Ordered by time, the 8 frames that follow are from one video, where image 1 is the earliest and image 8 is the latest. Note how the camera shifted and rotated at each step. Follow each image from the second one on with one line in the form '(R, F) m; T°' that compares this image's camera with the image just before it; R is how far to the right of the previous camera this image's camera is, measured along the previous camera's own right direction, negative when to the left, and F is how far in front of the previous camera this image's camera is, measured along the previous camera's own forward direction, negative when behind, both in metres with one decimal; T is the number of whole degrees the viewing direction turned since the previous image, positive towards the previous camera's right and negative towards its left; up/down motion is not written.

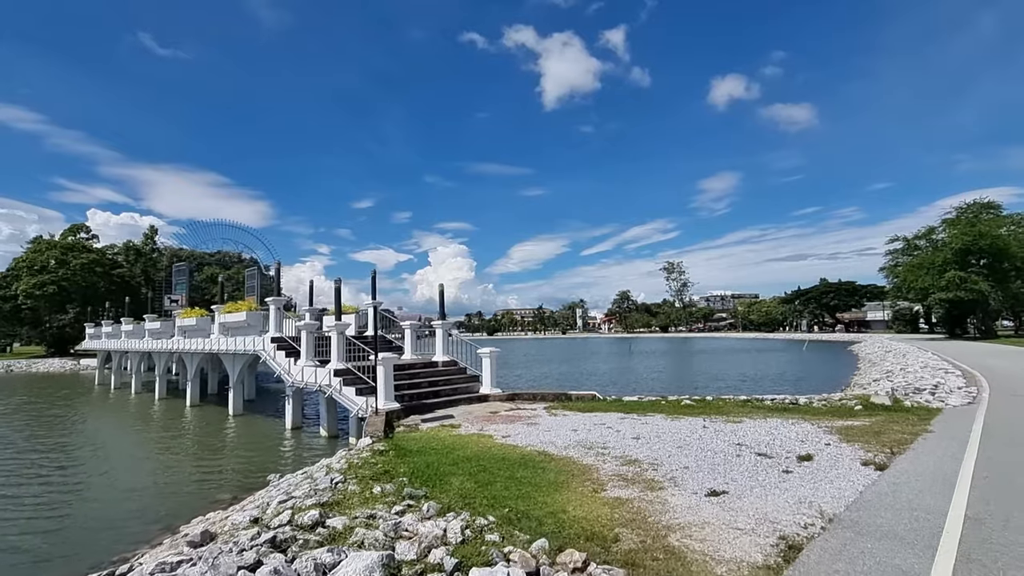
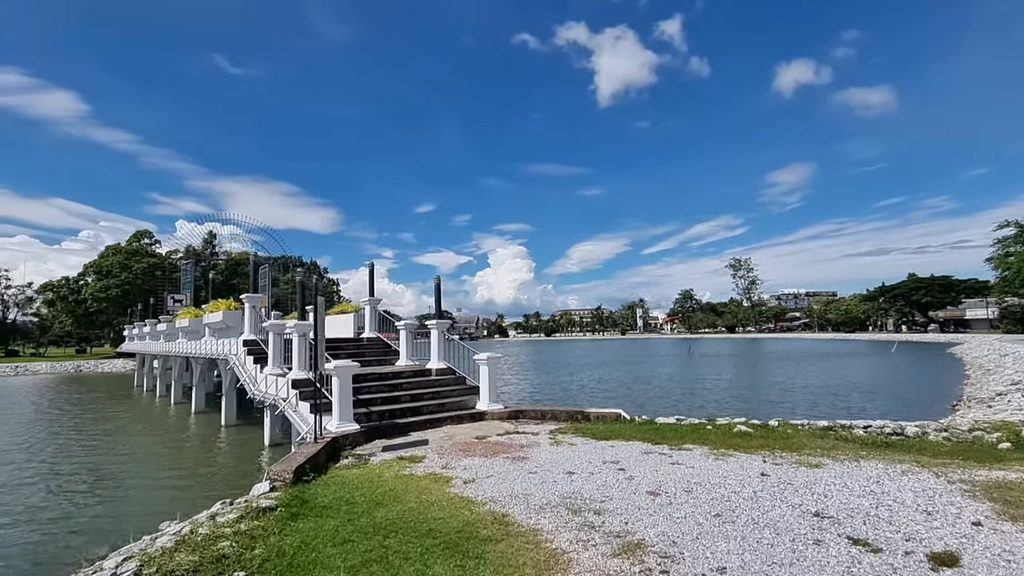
(+1.2, +2.7) m; -7°
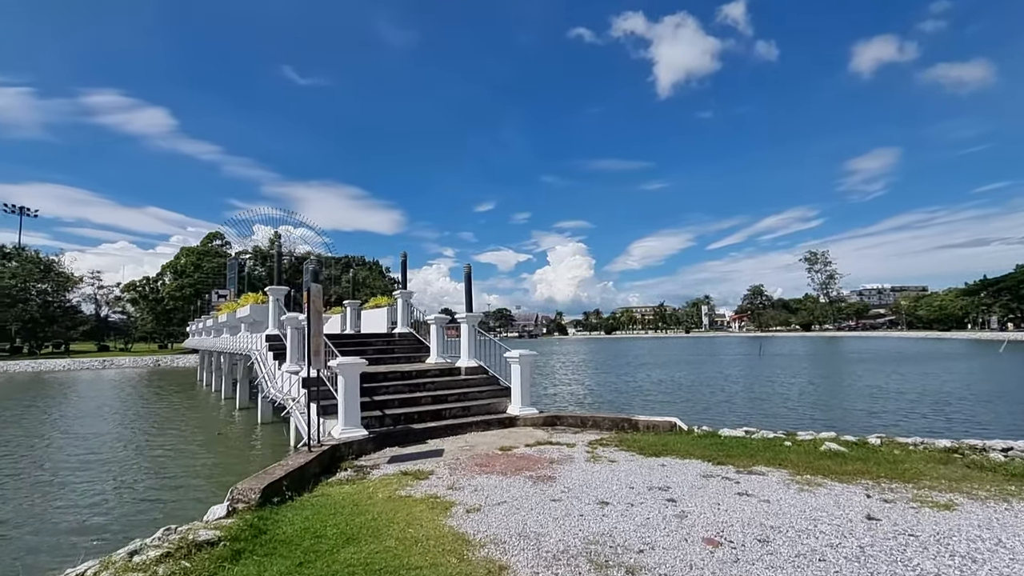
(+0.4, +1.4) m; -7°
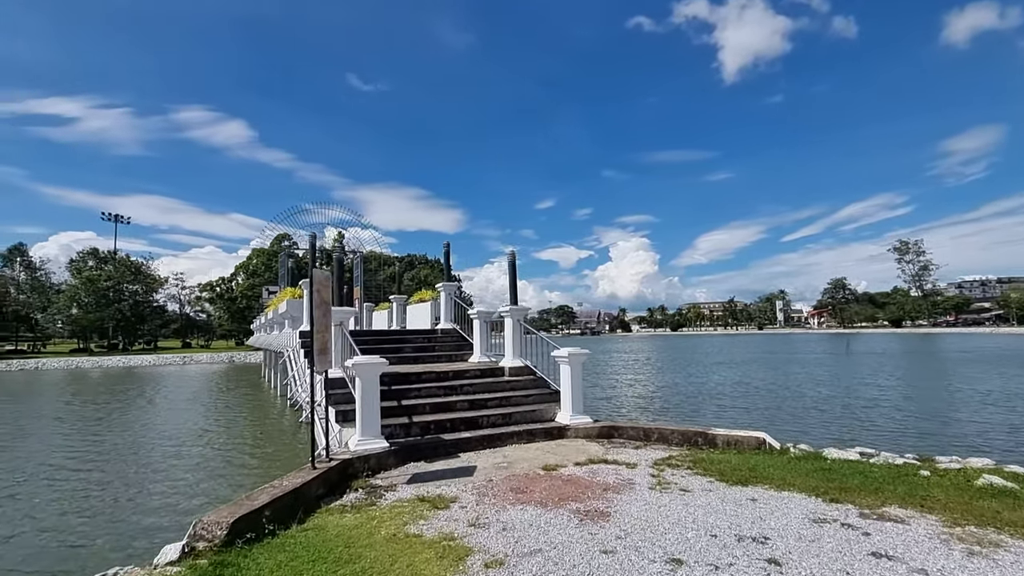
(+0.2, +1.3) m; -7°
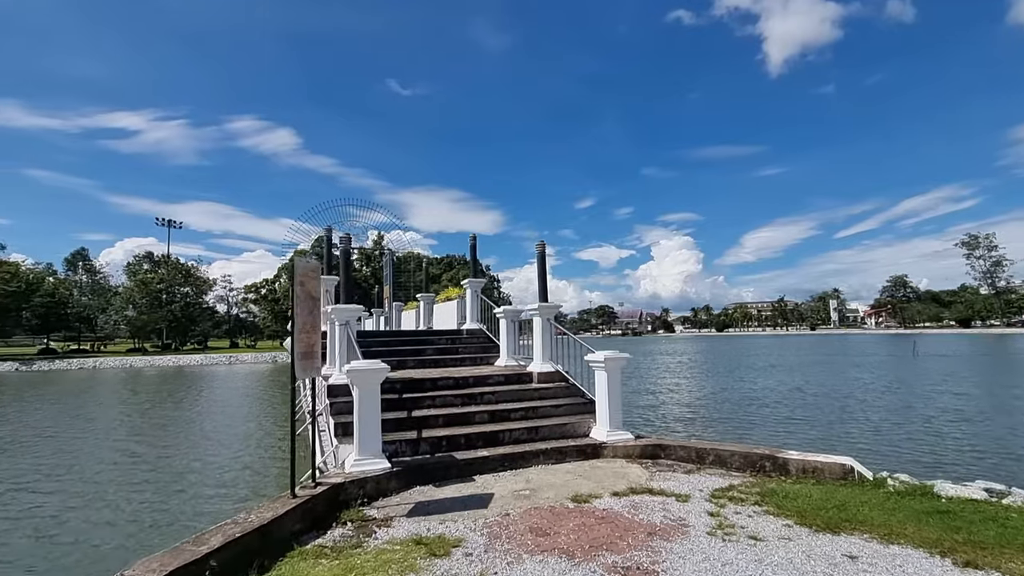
(+0.2, +1.1) m; -4°
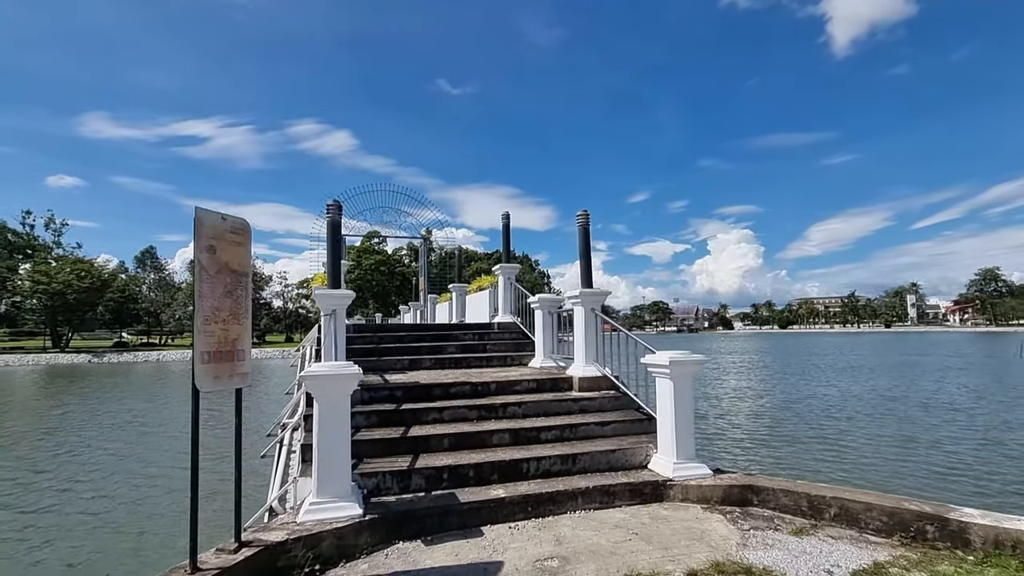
(+0.2, +1.8) m; -6°
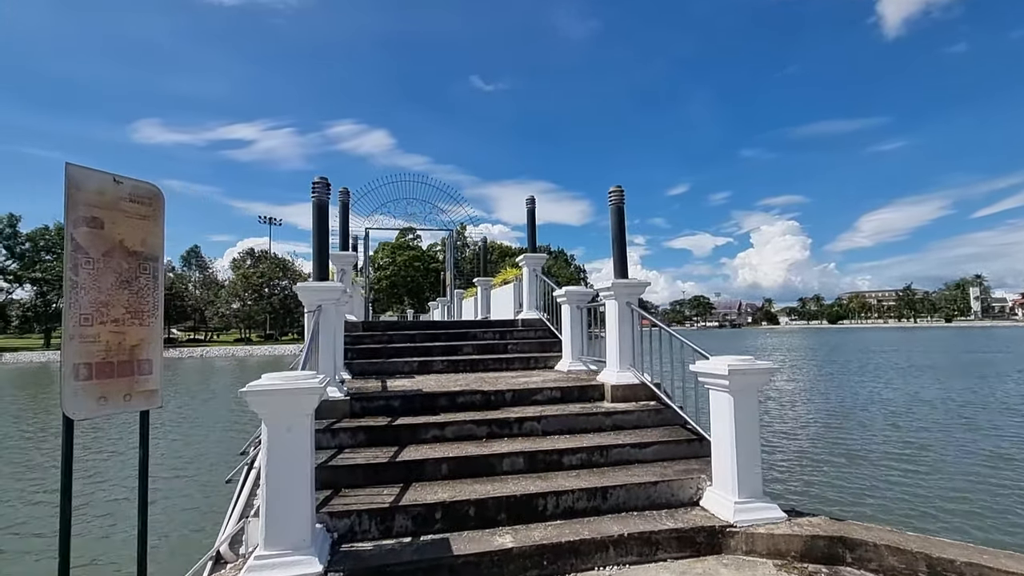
(+0.2, +1.0) m; -4°
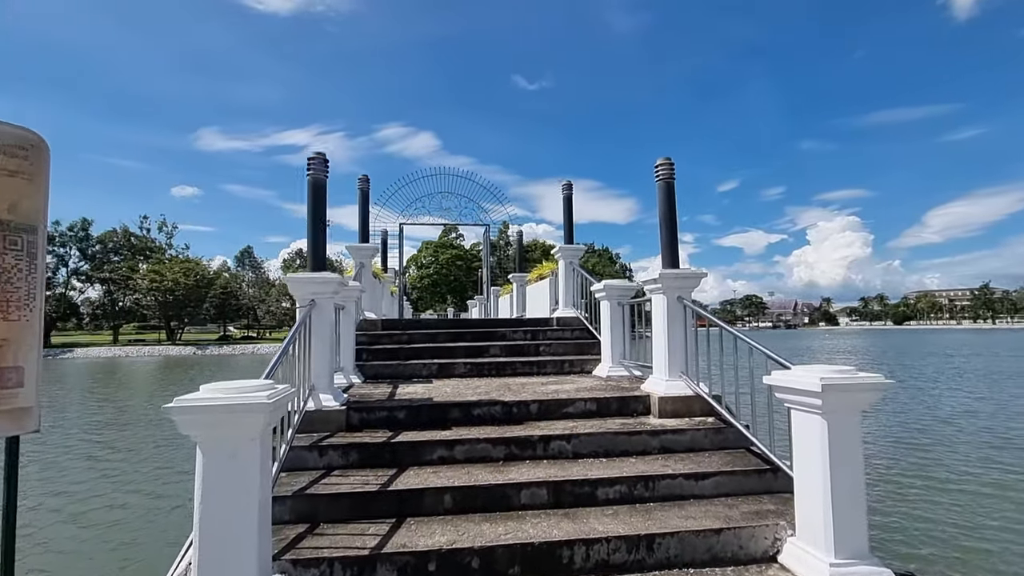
(+0.2, +0.8) m; -5°
